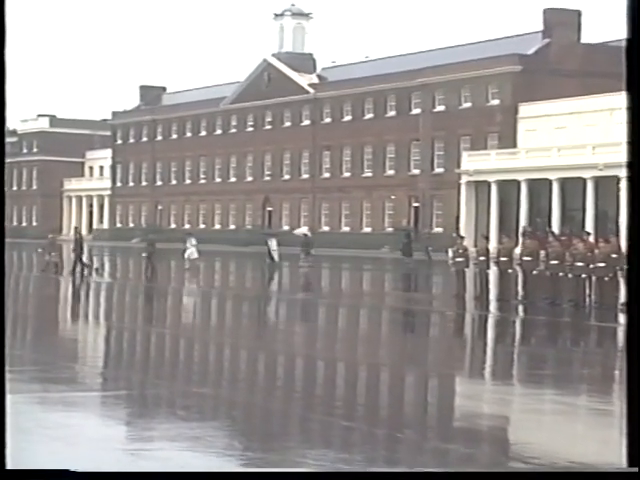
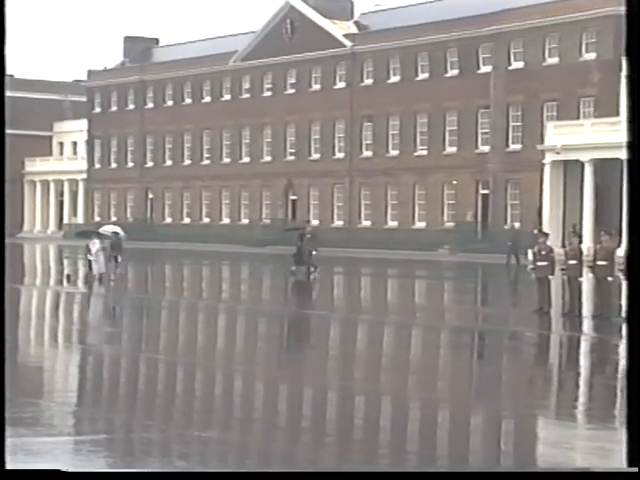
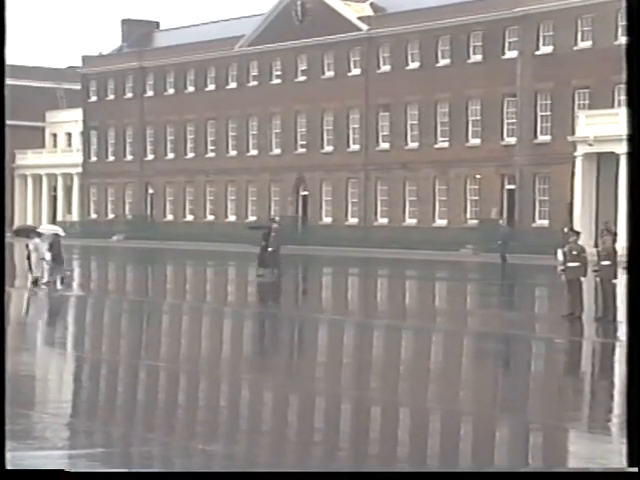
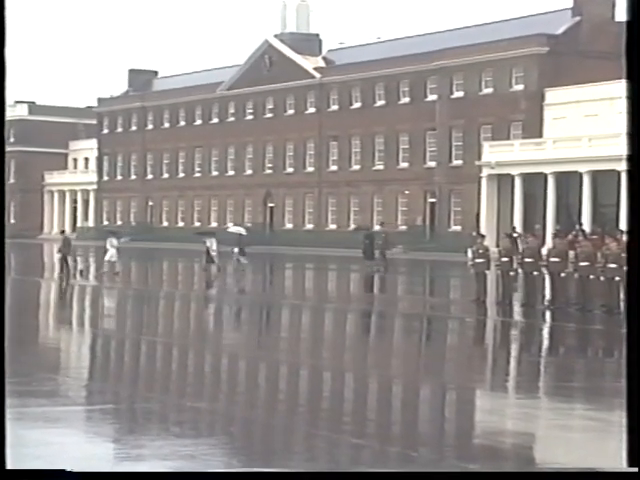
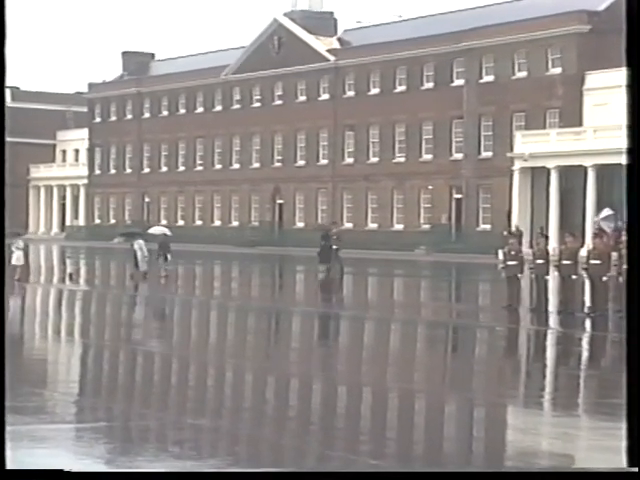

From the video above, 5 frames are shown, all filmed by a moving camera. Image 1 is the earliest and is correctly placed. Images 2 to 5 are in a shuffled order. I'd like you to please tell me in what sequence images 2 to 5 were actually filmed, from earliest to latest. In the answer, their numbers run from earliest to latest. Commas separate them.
4, 5, 2, 3
